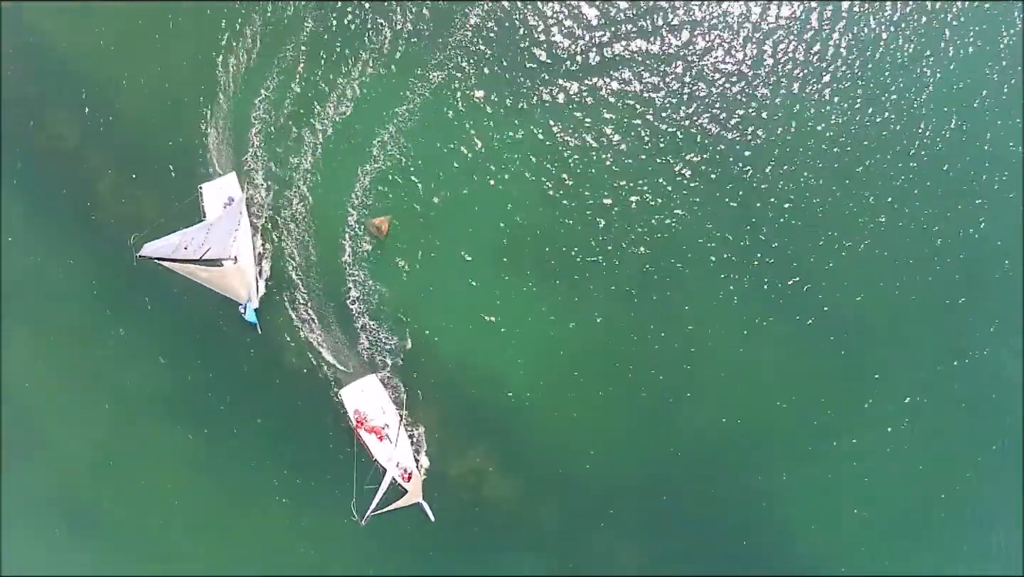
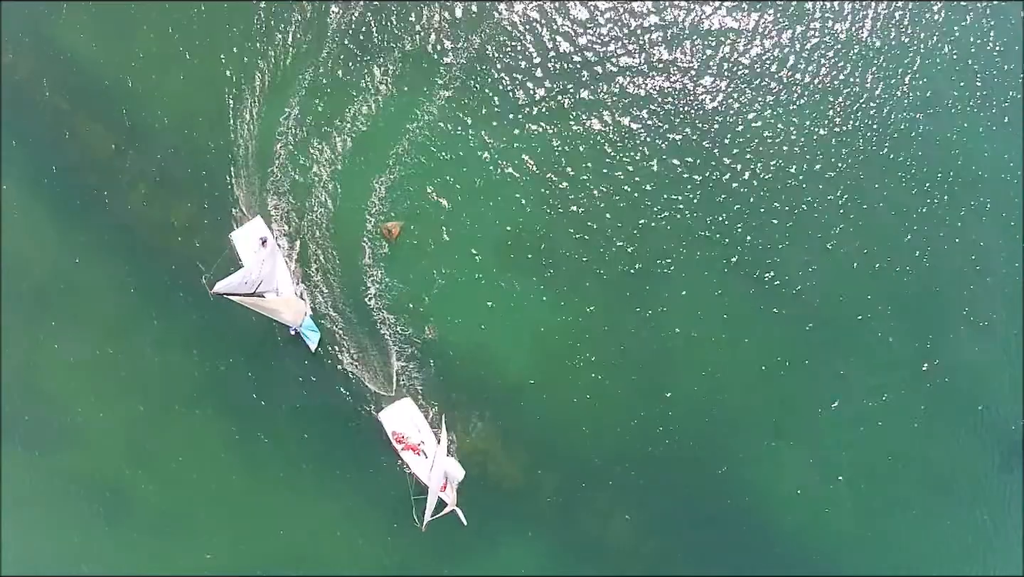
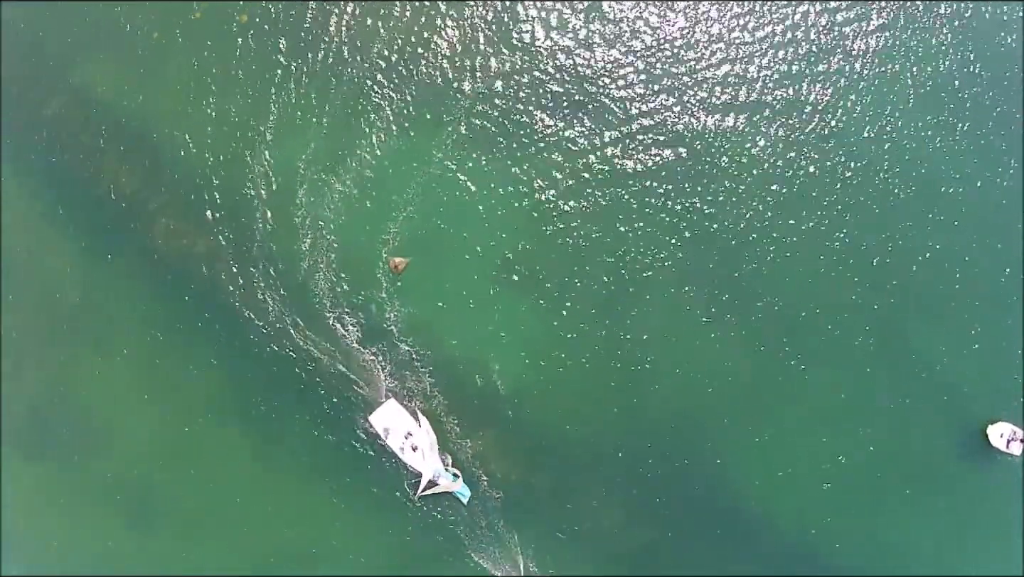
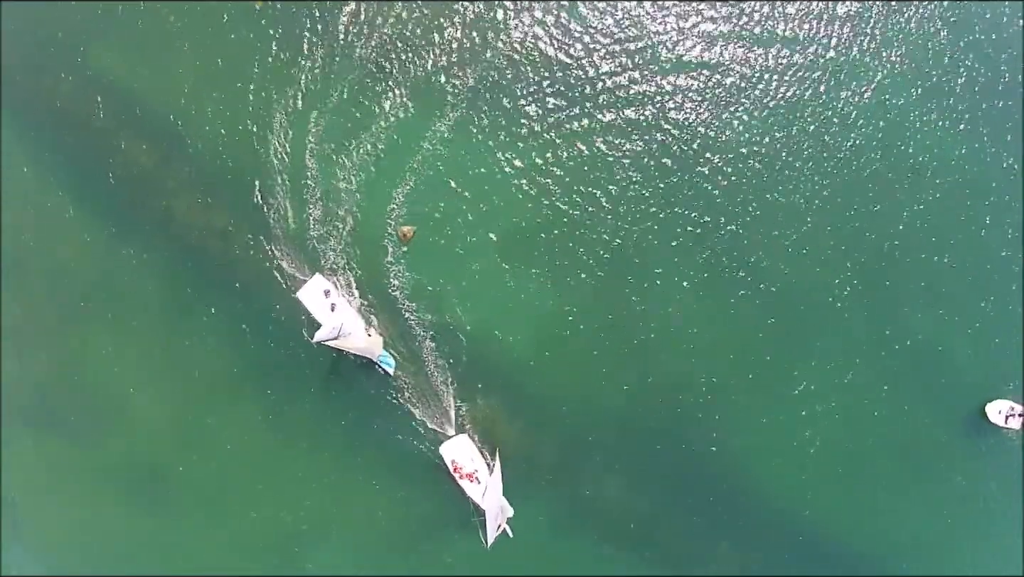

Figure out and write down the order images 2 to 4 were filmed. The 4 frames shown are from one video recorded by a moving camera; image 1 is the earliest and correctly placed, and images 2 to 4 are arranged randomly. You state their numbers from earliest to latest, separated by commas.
2, 4, 3
